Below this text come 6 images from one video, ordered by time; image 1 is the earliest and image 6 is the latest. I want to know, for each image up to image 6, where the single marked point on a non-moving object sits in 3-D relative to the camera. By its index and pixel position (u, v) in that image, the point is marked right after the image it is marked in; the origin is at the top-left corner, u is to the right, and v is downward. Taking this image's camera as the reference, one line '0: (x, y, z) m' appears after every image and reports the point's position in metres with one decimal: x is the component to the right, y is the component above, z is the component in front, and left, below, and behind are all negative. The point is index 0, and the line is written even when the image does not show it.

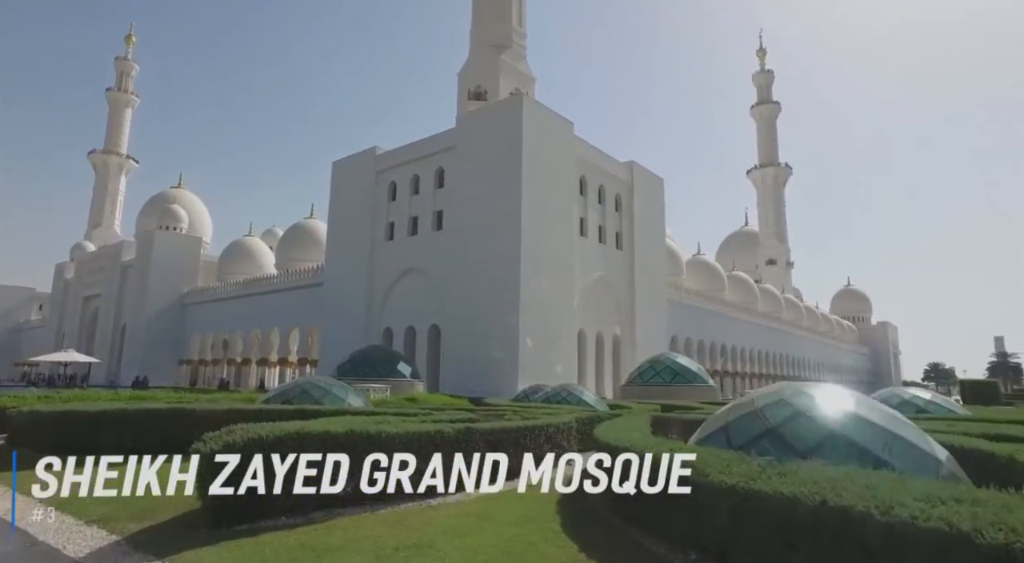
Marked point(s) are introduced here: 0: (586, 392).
0: (+2.1, -3.2, +19.1) m
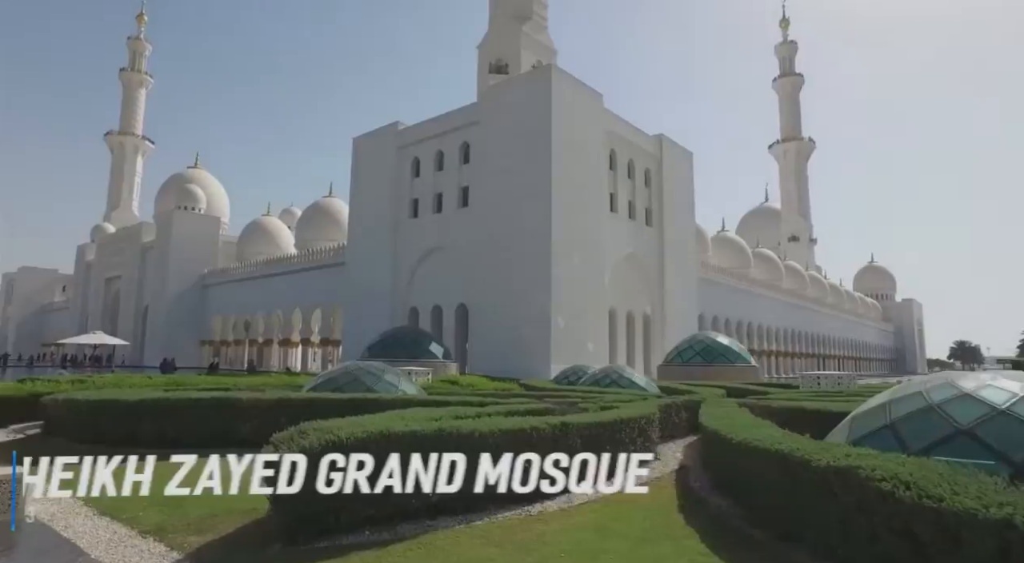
0: (+3.4, -2.5, +18.2) m
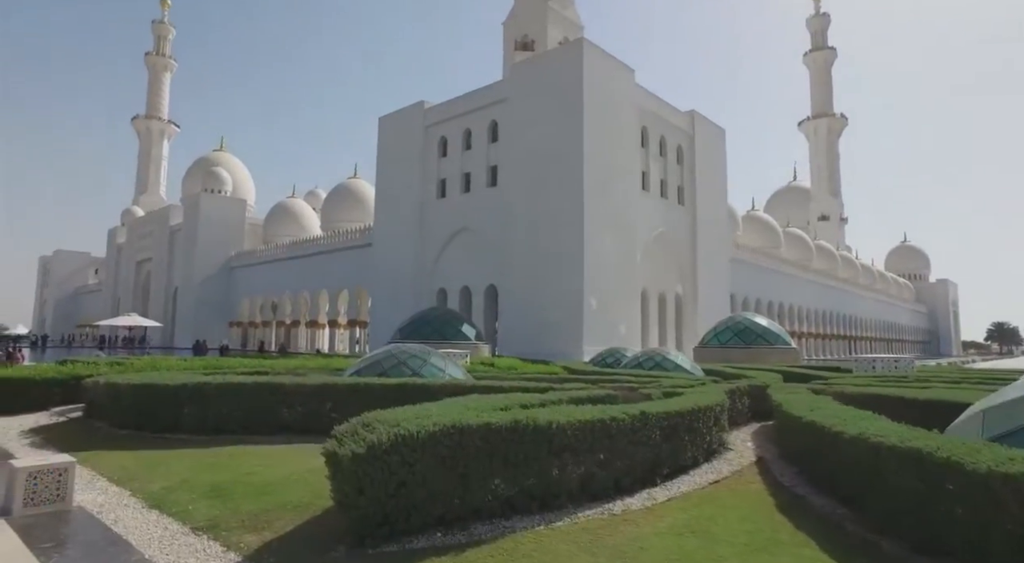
0: (+4.4, -2.0, +17.6) m
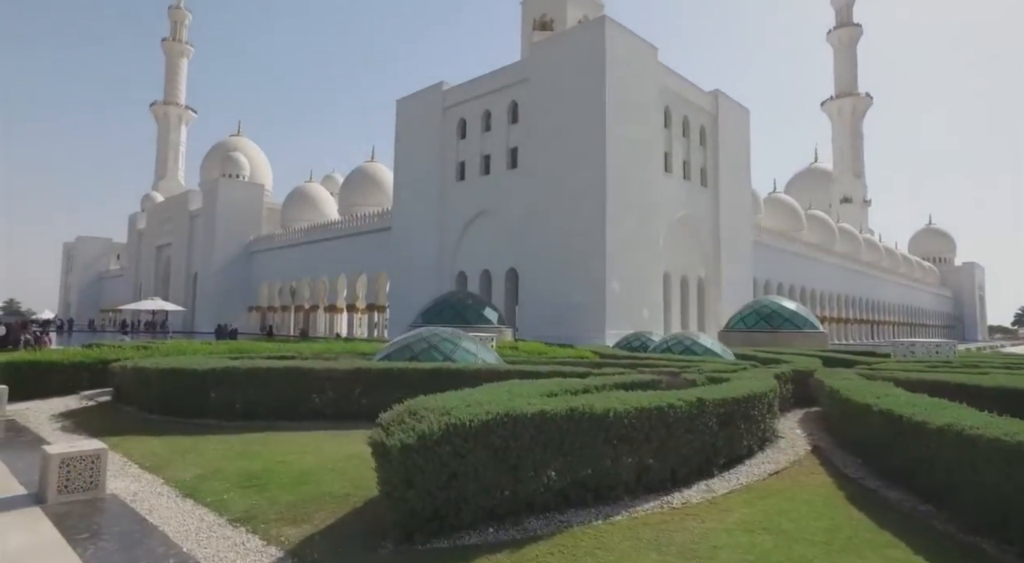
0: (+5.1, -1.5, +17.2) m
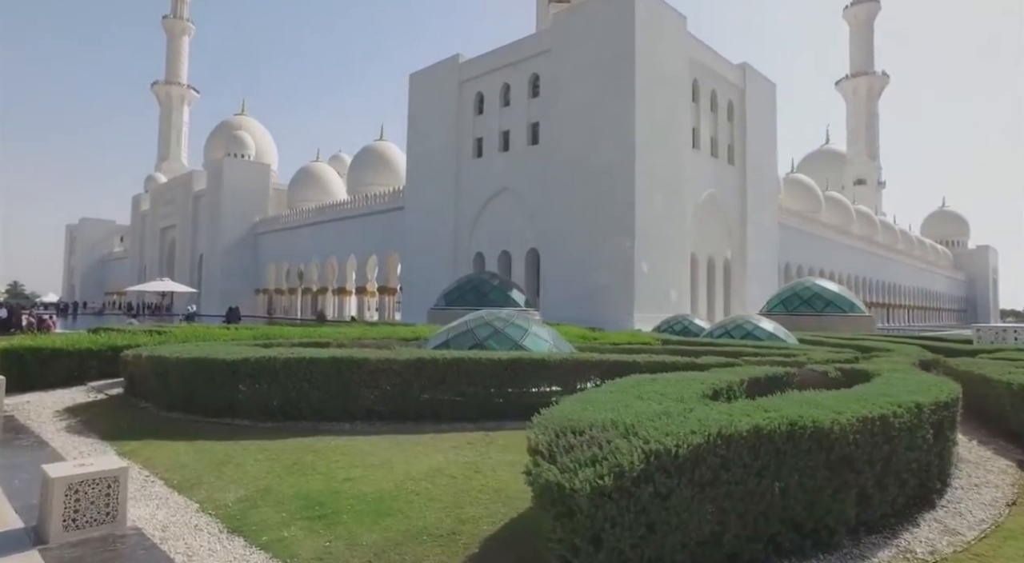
0: (+6.1, -1.0, +15.7) m
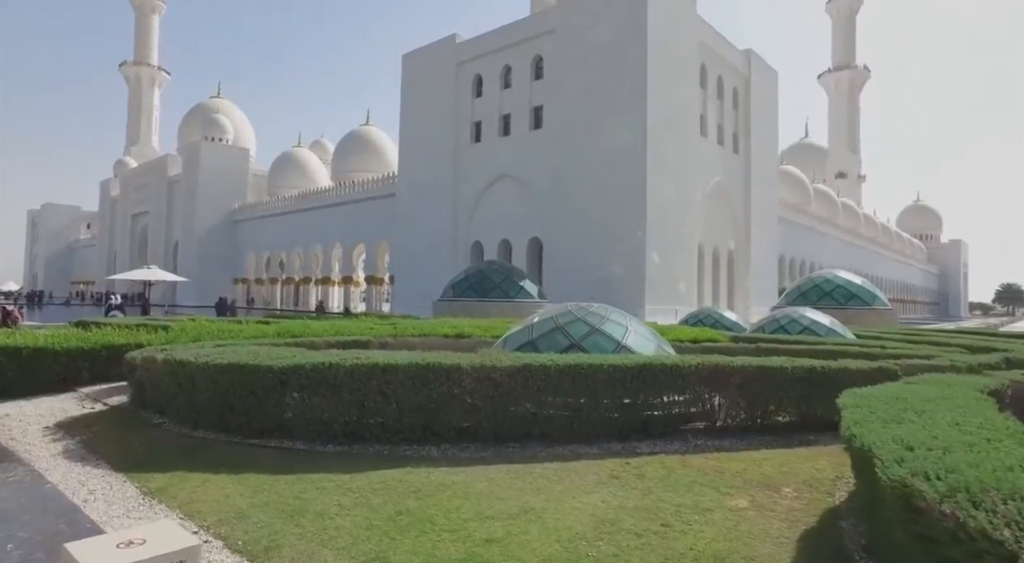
0: (+6.9, -0.8, +14.5) m
